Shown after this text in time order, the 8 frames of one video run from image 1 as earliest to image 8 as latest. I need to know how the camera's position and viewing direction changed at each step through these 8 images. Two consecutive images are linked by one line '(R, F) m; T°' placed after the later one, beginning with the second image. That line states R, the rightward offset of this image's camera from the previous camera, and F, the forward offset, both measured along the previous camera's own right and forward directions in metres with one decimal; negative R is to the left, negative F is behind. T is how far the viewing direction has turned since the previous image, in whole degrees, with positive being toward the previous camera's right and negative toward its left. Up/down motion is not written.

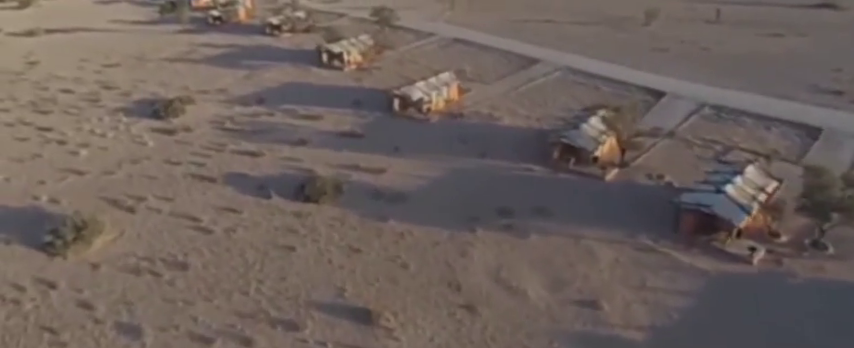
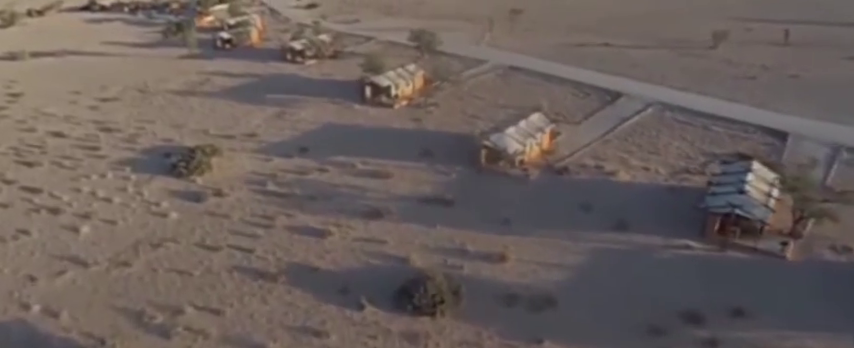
(-4.0, +6.7) m; +2°
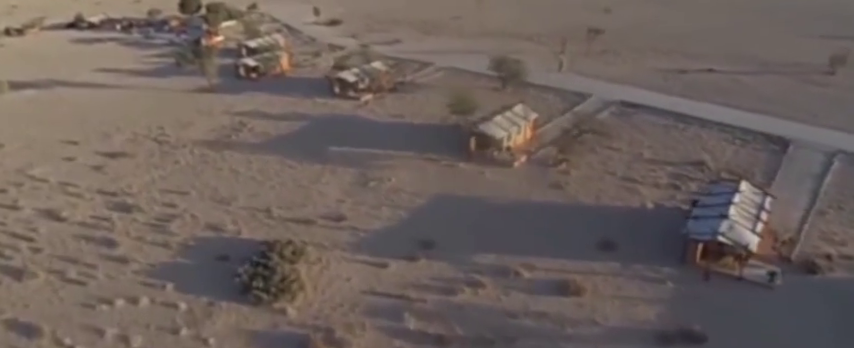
(-5.1, +8.1) m; +3°
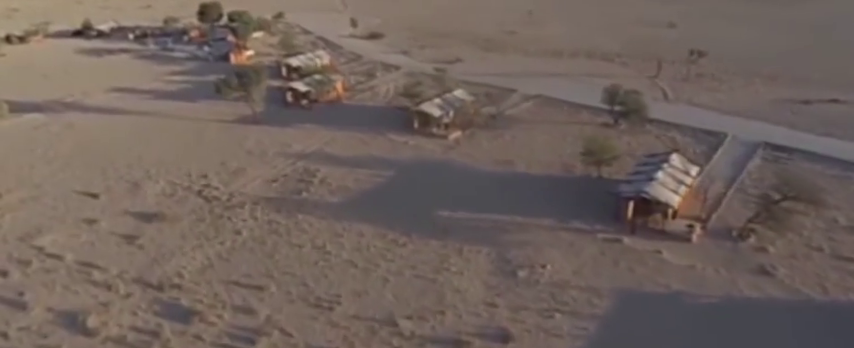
(-3.7, +5.7) m; +1°
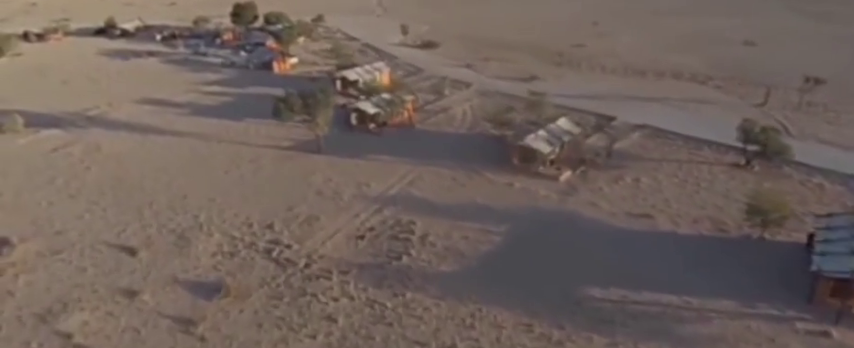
(-2.6, +4.0) m; 0°
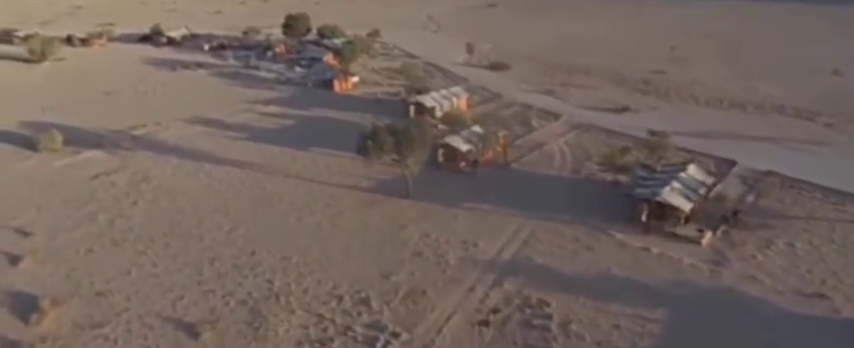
(-1.9, +3.1) m; -2°
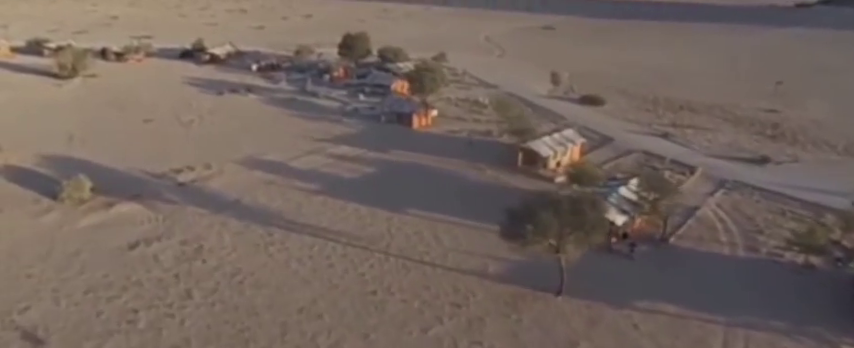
(-2.3, +4.3) m; -1°
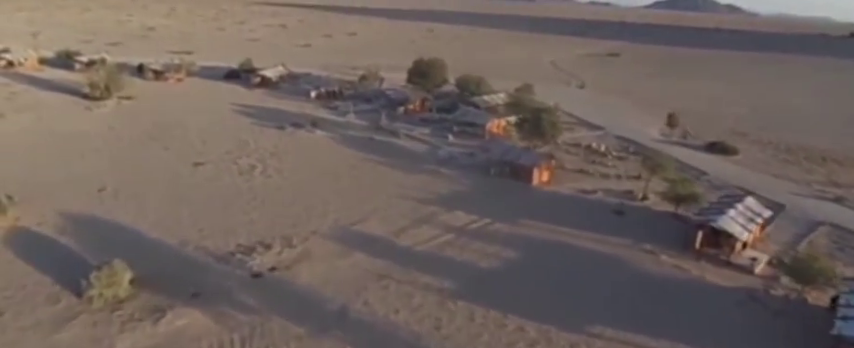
(-2.5, +4.5) m; -1°
